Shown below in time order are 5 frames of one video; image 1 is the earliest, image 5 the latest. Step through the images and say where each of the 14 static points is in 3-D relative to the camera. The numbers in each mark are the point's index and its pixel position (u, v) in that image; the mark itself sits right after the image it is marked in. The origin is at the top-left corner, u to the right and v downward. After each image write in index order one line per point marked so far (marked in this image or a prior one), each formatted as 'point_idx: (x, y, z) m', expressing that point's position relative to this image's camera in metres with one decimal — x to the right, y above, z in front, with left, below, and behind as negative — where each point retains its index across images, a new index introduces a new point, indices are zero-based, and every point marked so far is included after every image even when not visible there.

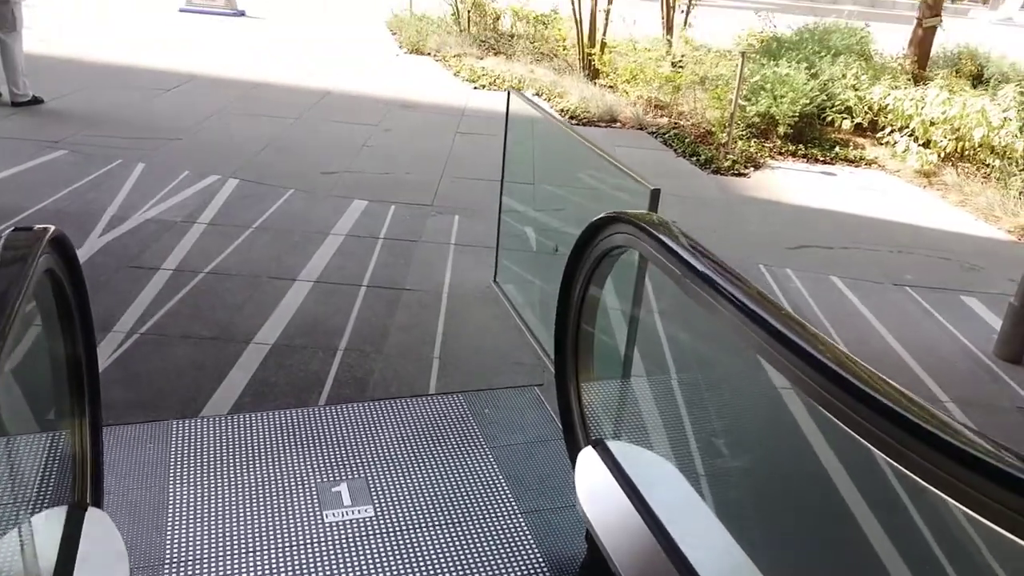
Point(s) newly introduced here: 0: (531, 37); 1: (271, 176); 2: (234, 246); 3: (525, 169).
0: (+0.3, +3.7, +12.7) m
1: (-1.8, +0.8, +6.4) m
2: (-1.7, +0.3, +5.2) m
3: (+0.1, +0.7, +5.1) m
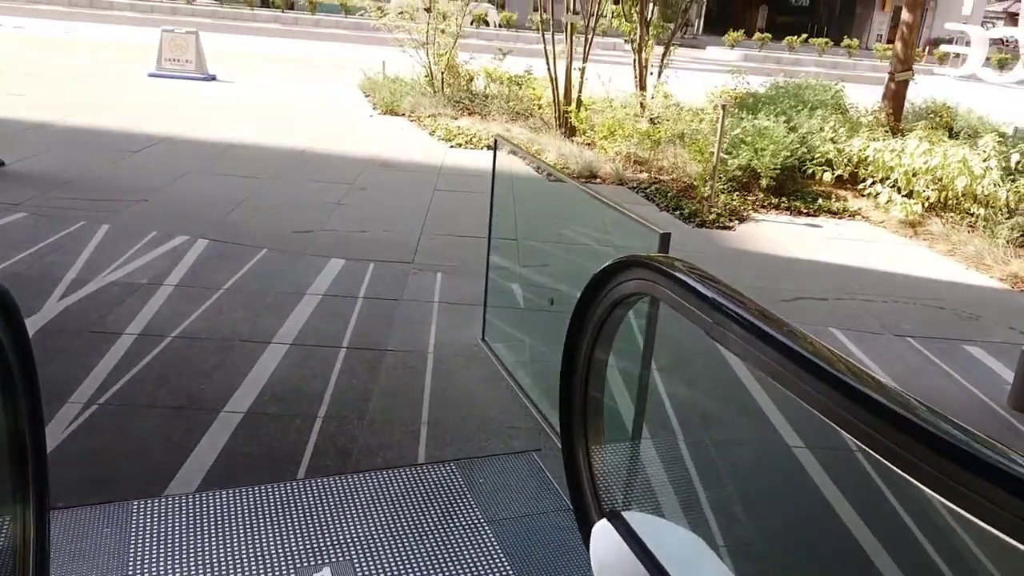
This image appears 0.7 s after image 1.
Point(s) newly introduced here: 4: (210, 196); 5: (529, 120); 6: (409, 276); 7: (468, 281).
0: (-0.1, +2.8, +12.7) m
1: (-1.9, +0.4, +6.2) m
2: (-1.8, -0.1, +4.9) m
3: (0.0, +0.4, +4.9) m
4: (-2.5, +0.8, +7.1) m
5: (+0.2, +2.2, +11.3) m
6: (-0.7, +0.1, +5.6) m
7: (-0.3, 0.0, +5.6) m
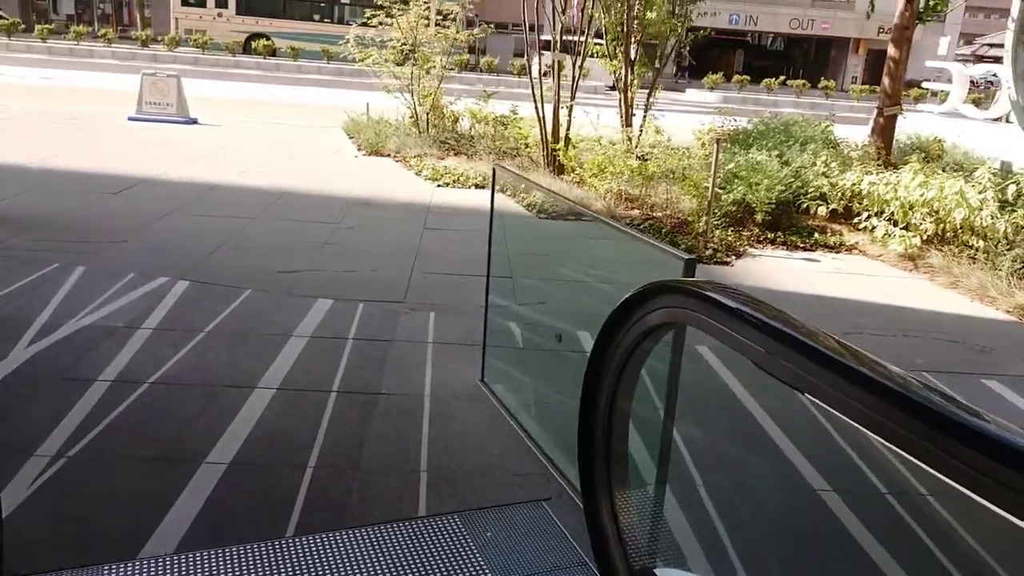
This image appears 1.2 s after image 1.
0: (-0.3, +2.2, +12.6) m
1: (-2.0, +0.1, +5.9) m
2: (-1.8, -0.3, +4.6) m
3: (0.0, +0.2, +4.7) m
4: (-2.6, +0.4, +6.9) m
5: (+0.1, +1.7, +11.2) m
6: (-0.7, -0.2, +5.4) m
7: (-0.3, -0.2, +5.4) m
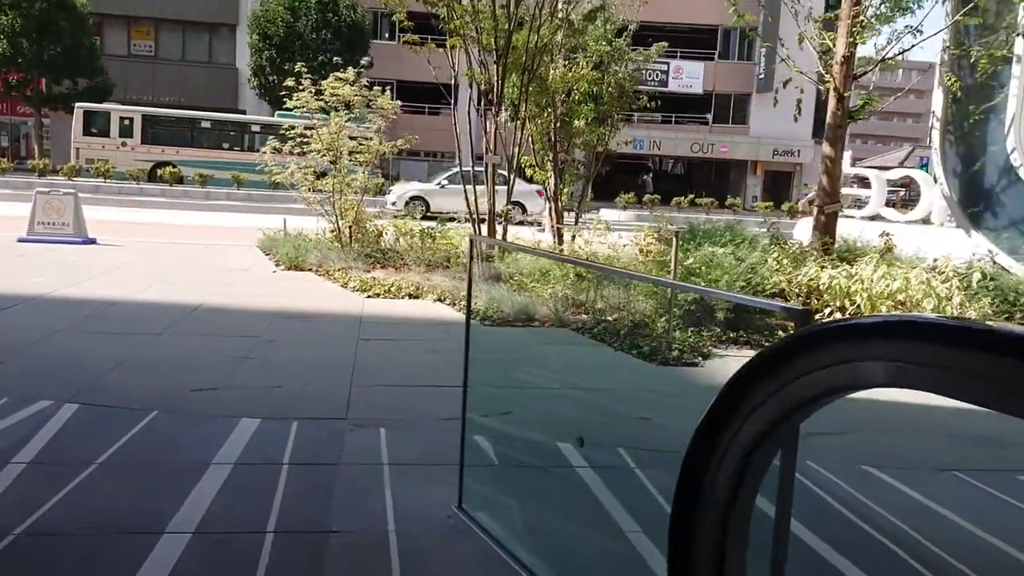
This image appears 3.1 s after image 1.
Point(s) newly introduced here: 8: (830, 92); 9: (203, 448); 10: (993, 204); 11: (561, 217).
0: (-1.3, +0.5, +11.9) m
1: (-2.2, -0.6, +4.9) m
2: (-1.8, -0.8, +3.5) m
3: (-0.1, -0.3, +3.9) m
4: (-2.9, -0.5, +5.8) m
5: (-0.8, +0.2, +10.5) m
6: (-0.9, -0.8, +4.5) m
7: (-0.5, -0.8, +4.5) m
8: (+3.6, +2.2, +9.8) m
9: (-1.5, -0.8, +4.1) m
10: (+5.5, +1.0, +9.8) m
11: (+0.7, +1.1, +12.6) m
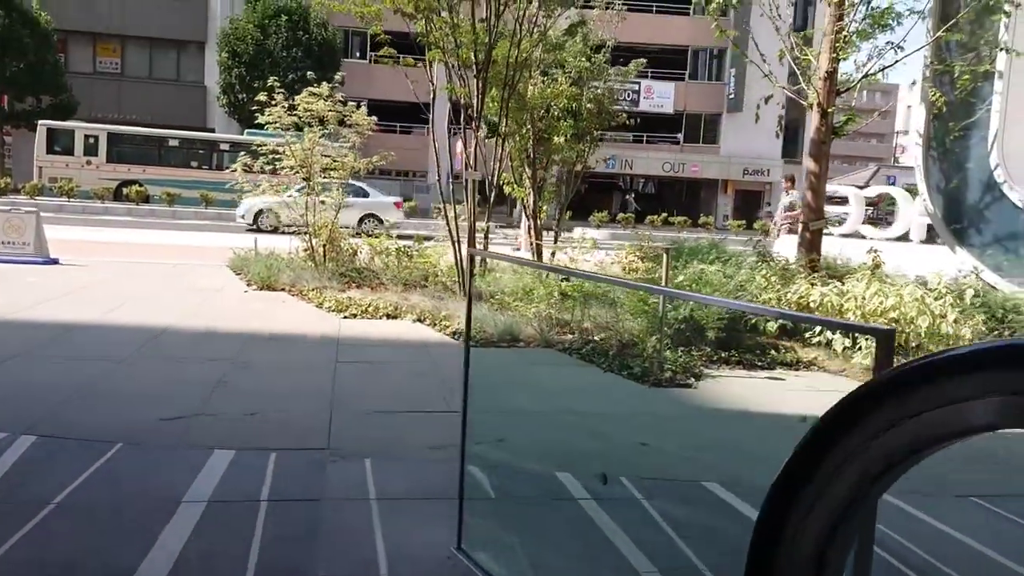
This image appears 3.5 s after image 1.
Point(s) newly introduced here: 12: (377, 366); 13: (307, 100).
0: (-1.6, +0.3, +11.6) m
1: (-2.3, -0.7, +4.5) m
2: (-1.8, -0.9, +3.2) m
3: (-0.1, -0.4, +3.6) m
4: (-3.0, -0.6, +5.4) m
5: (-1.0, 0.0, +10.2) m
6: (-0.9, -0.9, +4.1) m
7: (-0.5, -0.9, +4.2) m
8: (+3.4, +2.0, +9.7) m
9: (-1.5, -0.9, +3.8) m
10: (+5.3, +0.8, +9.8) m
11: (+0.4, +0.8, +12.4) m
12: (-1.0, -0.6, +6.4) m
13: (-2.8, +2.6, +11.8) m
